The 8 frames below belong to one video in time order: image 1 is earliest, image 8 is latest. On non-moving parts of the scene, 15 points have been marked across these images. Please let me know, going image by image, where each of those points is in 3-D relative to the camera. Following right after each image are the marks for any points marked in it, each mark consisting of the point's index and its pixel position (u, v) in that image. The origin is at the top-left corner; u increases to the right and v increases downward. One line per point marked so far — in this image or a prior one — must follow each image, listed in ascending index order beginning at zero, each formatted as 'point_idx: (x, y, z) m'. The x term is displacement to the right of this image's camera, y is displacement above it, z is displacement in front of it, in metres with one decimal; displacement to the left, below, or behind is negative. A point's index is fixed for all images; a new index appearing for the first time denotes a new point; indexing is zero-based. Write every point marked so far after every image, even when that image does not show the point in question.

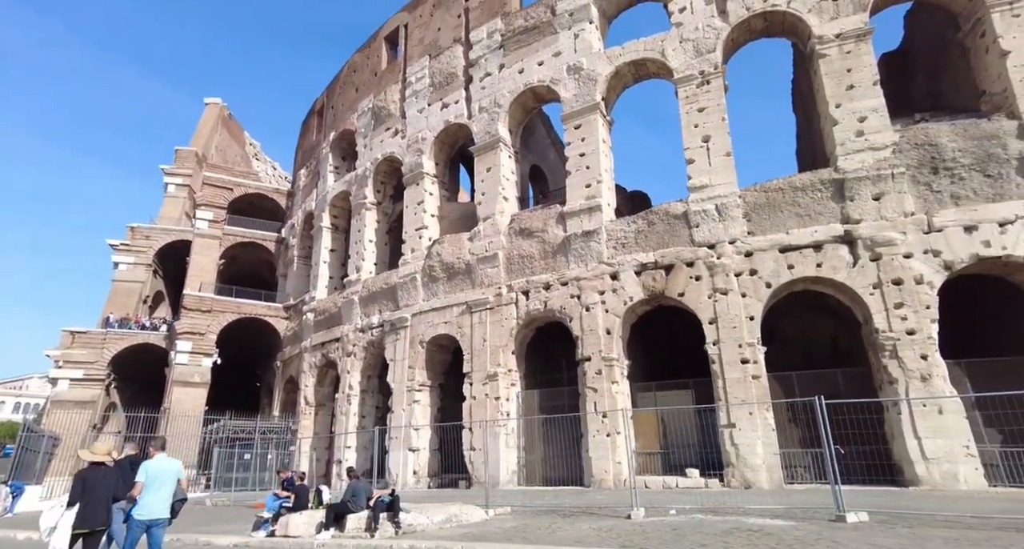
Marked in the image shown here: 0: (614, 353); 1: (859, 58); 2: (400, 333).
0: (+1.7, -1.3, +11.0) m
1: (+5.7, +3.6, +11.0) m
2: (-2.4, -1.2, +14.0) m
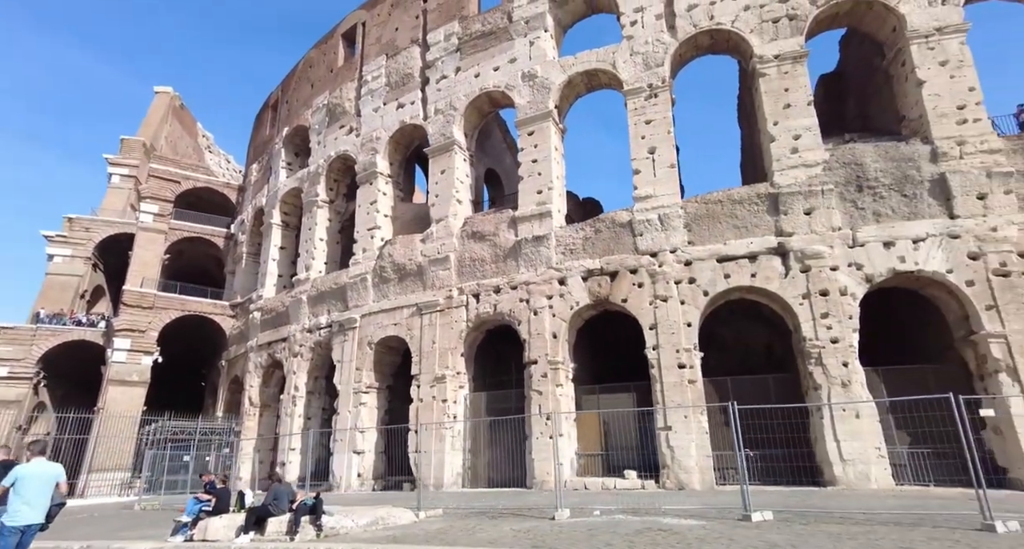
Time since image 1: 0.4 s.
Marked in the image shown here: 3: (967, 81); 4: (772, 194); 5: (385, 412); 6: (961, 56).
0: (+0.8, -1.4, +11.3) m
1: (+4.9, +3.4, +11.6) m
2: (-3.5, -1.3, +14.0) m
3: (+7.1, +3.0, +10.6) m
4: (+4.2, +1.3, +10.8) m
5: (-2.7, -2.8, +13.6) m
6: (+7.2, +3.4, +10.8) m
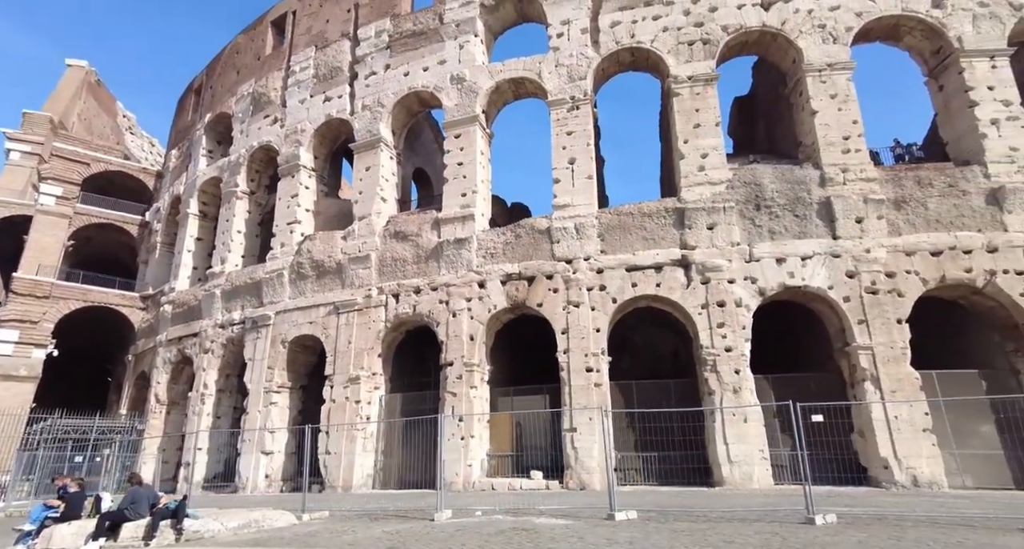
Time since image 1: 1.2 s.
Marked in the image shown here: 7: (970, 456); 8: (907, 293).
0: (-0.7, -1.5, +11.5) m
1: (+3.5, +3.2, +12.2) m
2: (-5.2, -1.2, +13.8) m
3: (+5.8, +2.7, +11.4) m
4: (+2.8, +1.1, +11.3) m
5: (-4.4, -2.8, +13.5) m
6: (+5.9, +3.2, +11.6) m
7: (+6.4, -2.5, +9.4) m
8: (+5.9, -0.3, +10.1) m
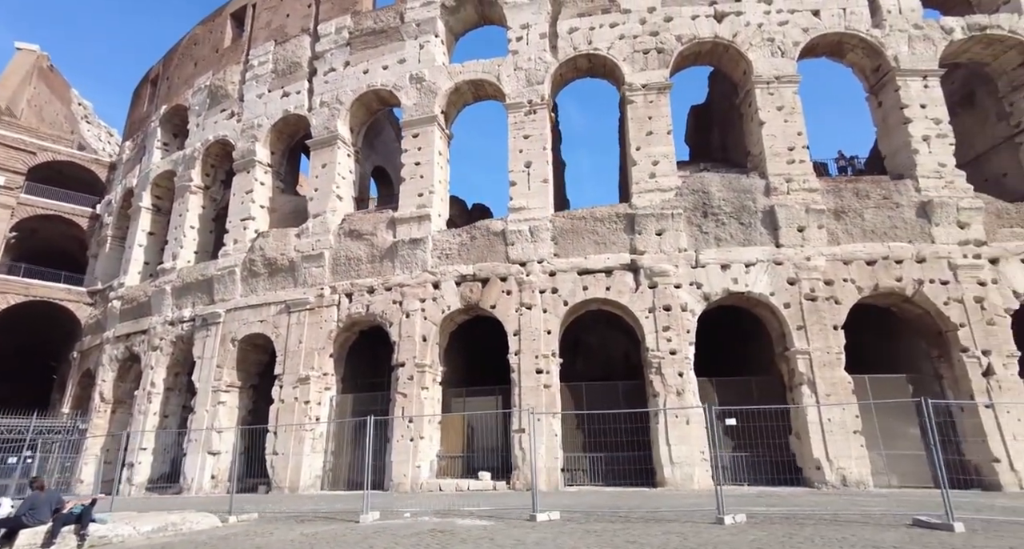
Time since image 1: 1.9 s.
0: (-1.5, -1.5, +11.6) m
1: (+2.7, +3.1, +12.5) m
2: (-6.1, -1.1, +13.6) m
3: (+5.0, +2.6, +11.8) m
4: (+2.0, +1.0, +11.6) m
5: (-5.3, -2.7, +13.4) m
6: (+5.1, +3.1, +12.0) m
7: (+5.7, -2.7, +9.8) m
8: (+5.2, -0.4, +10.4) m
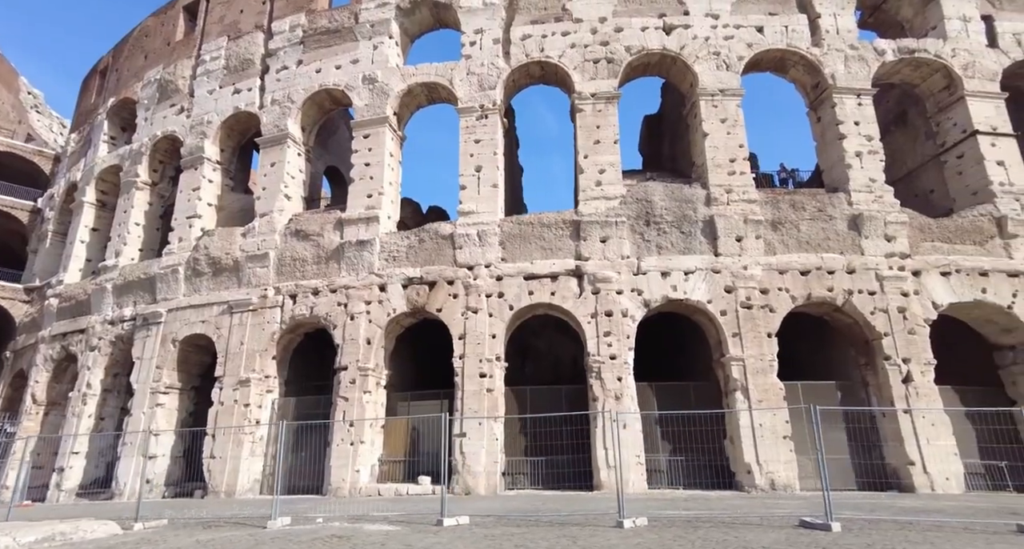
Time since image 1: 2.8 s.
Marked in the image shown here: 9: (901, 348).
0: (-2.5, -1.6, +11.6) m
1: (+1.8, +3.0, +12.6) m
2: (-7.2, -1.1, +13.3) m
3: (+4.1, +2.5, +12.1) m
4: (+1.1, +0.9, +11.7) m
5: (-6.4, -2.7, +13.1) m
6: (+4.1, +2.9, +12.3) m
7: (+4.7, -2.8, +10.2) m
8: (+4.3, -0.5, +10.7) m
9: (+6.1, -1.2, +10.5) m
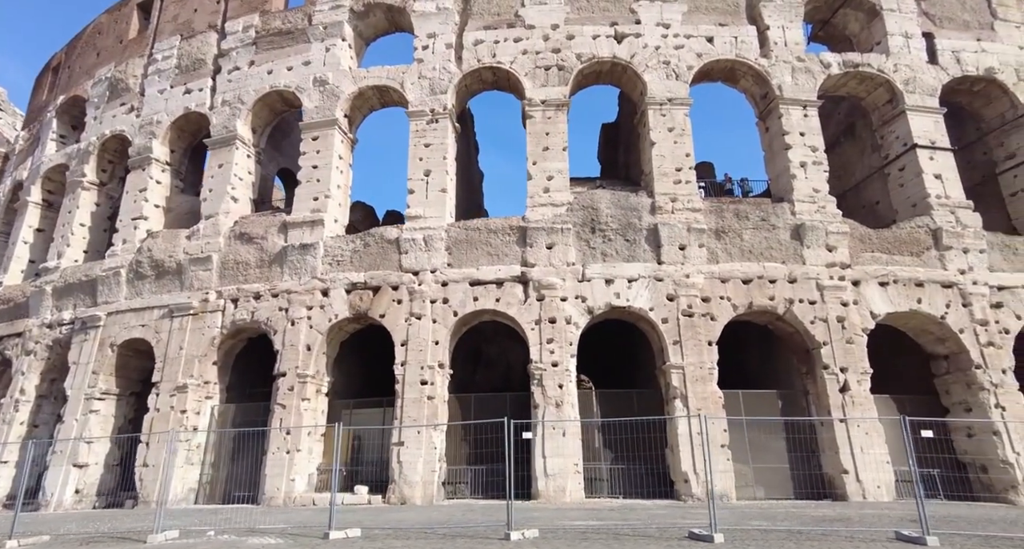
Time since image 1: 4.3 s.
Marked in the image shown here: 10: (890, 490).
0: (-3.4, -1.6, +11.4) m
1: (+0.8, +2.9, +12.6) m
2: (-8.2, -1.1, +13.0) m
3: (+3.2, +2.3, +12.2) m
4: (+0.1, +0.8, +11.7) m
5: (-7.5, -2.8, +12.8) m
6: (+3.2, +2.7, +12.4) m
7: (+3.8, -3.0, +10.2) m
8: (+3.3, -0.7, +10.8) m
9: (+5.2, -1.3, +10.6) m
10: (+5.5, -3.2, +9.8) m
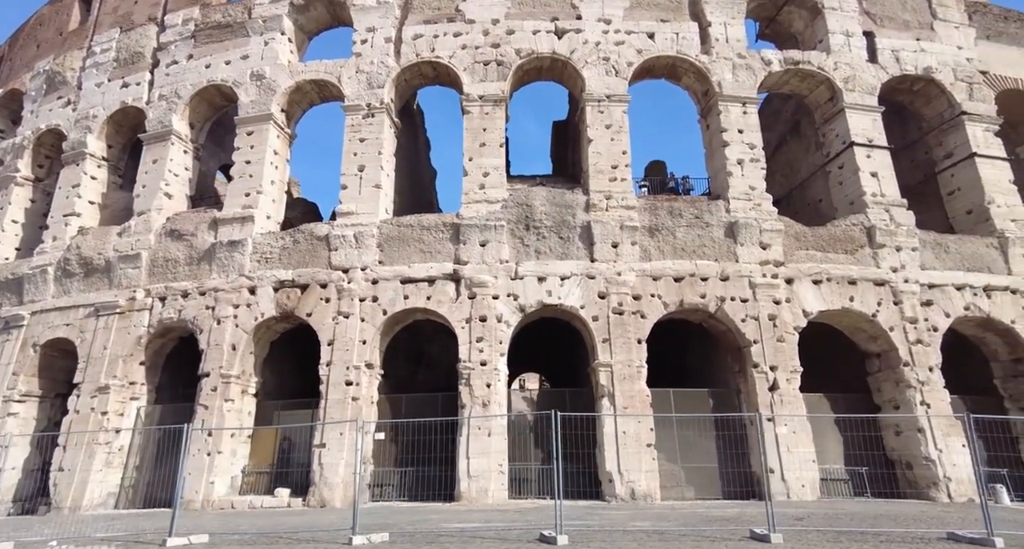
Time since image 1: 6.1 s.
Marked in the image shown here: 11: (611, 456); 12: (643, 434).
0: (-4.6, -1.6, +11.1) m
1: (-0.3, +2.9, +12.5) m
2: (-9.4, -1.1, +12.6) m
3: (+2.0, +2.4, +12.1) m
4: (-1.0, +0.9, +11.5) m
5: (-8.6, -2.7, +12.4) m
6: (+2.0, +2.8, +12.3) m
7: (+2.7, -2.9, +10.1) m
8: (+2.2, -0.6, +10.7) m
9: (+4.1, -1.3, +10.5) m
10: (+4.4, -3.1, +9.8) m
11: (+1.5, -2.7, +9.8) m
12: (+2.0, -2.4, +9.9) m
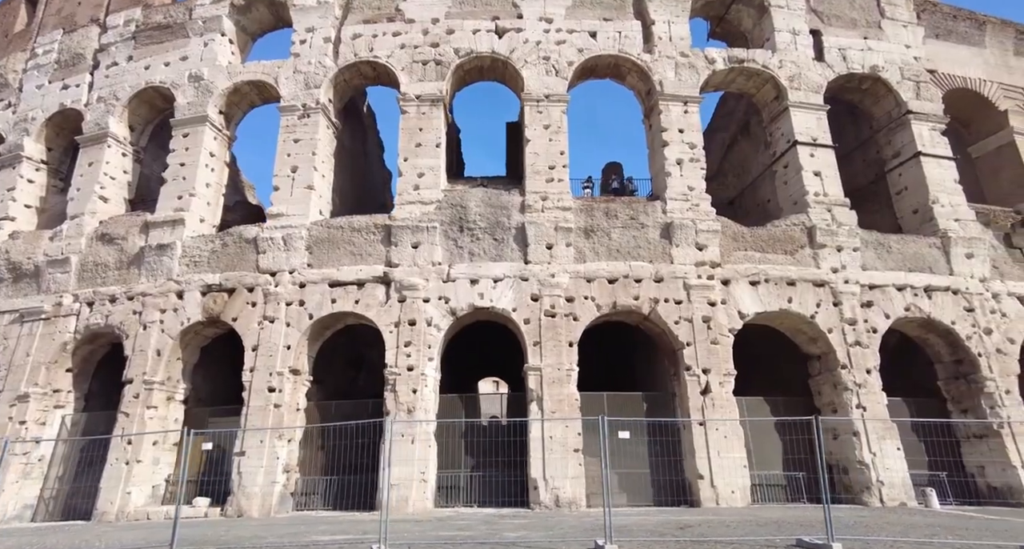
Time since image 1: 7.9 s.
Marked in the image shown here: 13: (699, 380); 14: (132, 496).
0: (-5.7, -1.7, +10.7) m
1: (-1.5, +2.8, +12.2) m
2: (-10.5, -1.2, +12.2) m
3: (+0.9, +2.3, +11.9) m
4: (-2.1, +0.8, +11.2) m
5: (-9.7, -2.8, +12.0) m
6: (+0.9, +2.7, +12.1) m
7: (+1.6, -2.9, +9.9) m
8: (+1.1, -0.7, +10.5) m
9: (+3.0, -1.3, +10.3) m
10: (+3.4, -3.1, +9.5) m
11: (+0.4, -2.7, +9.5) m
12: (+0.9, -2.4, +9.7) m
13: (+2.9, -1.6, +10.2) m
14: (-5.6, -3.3, +10.0) m
